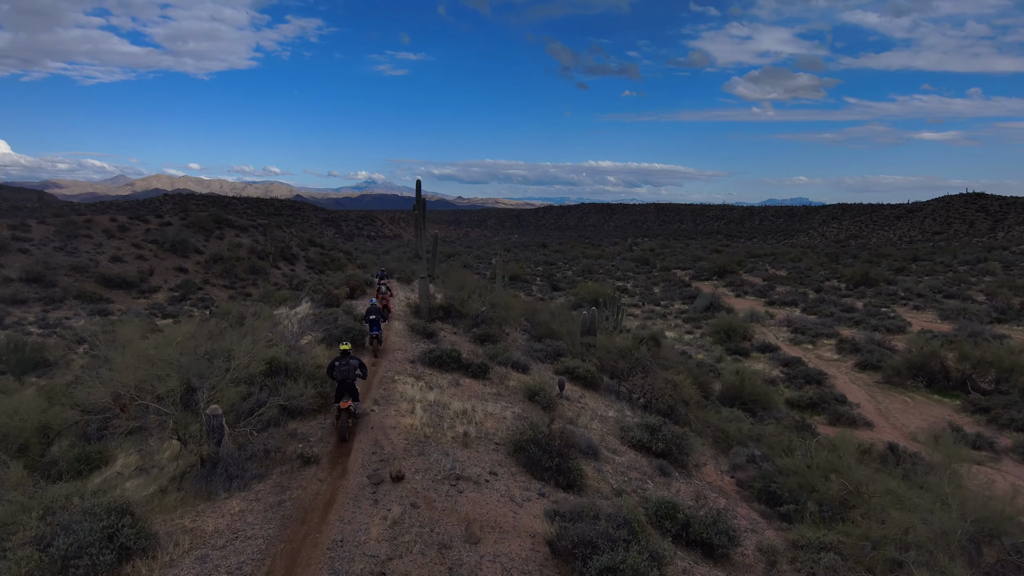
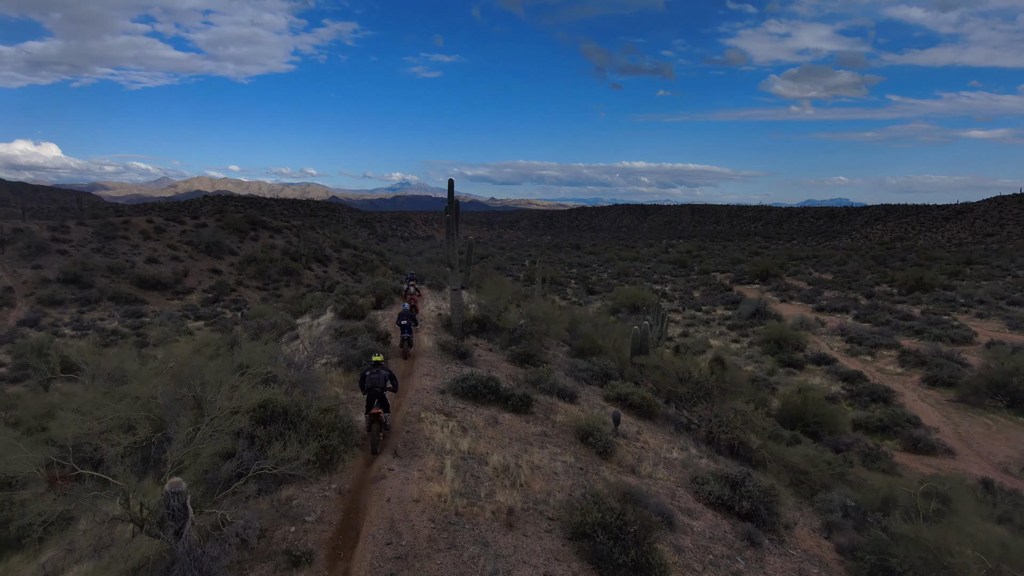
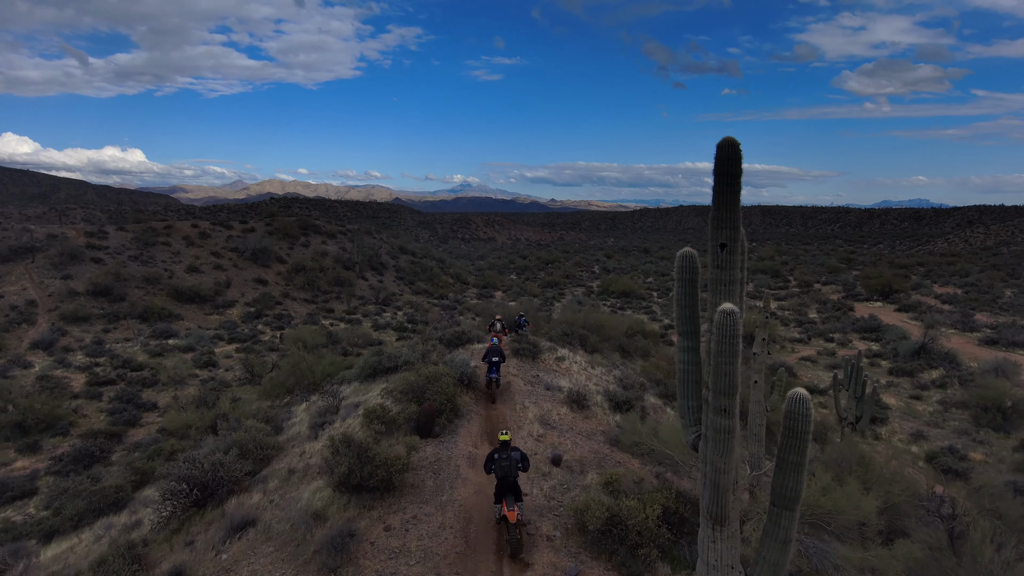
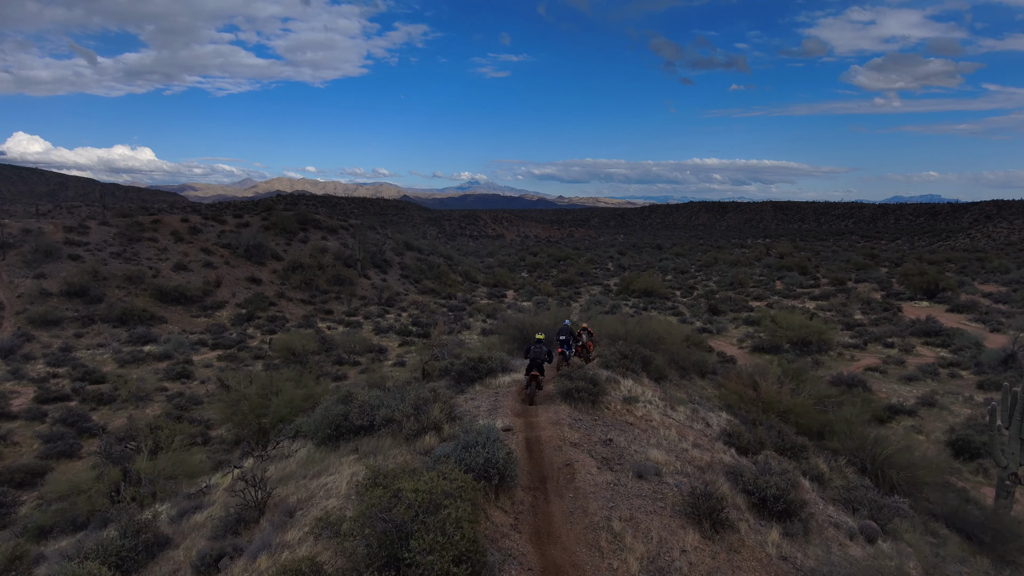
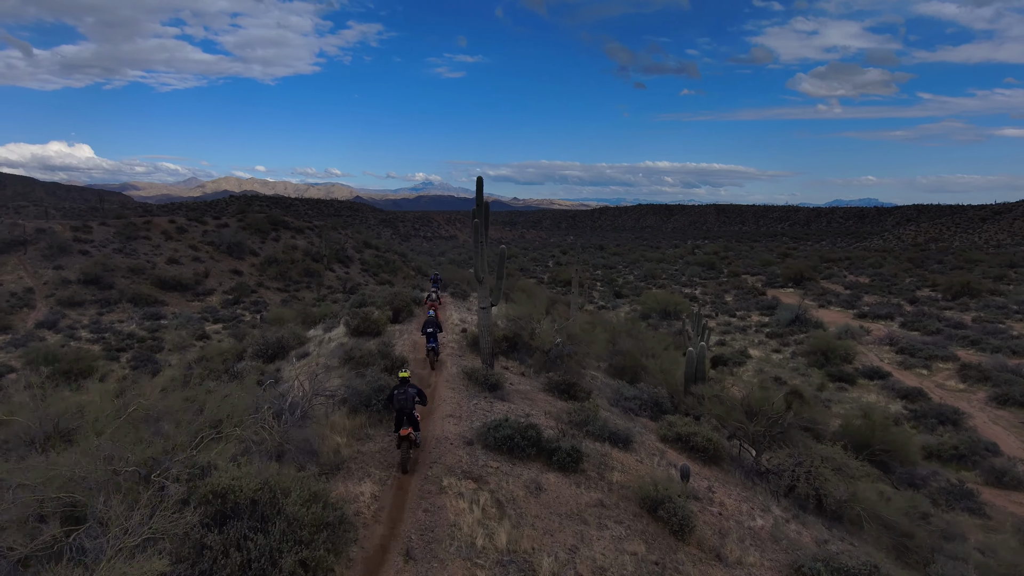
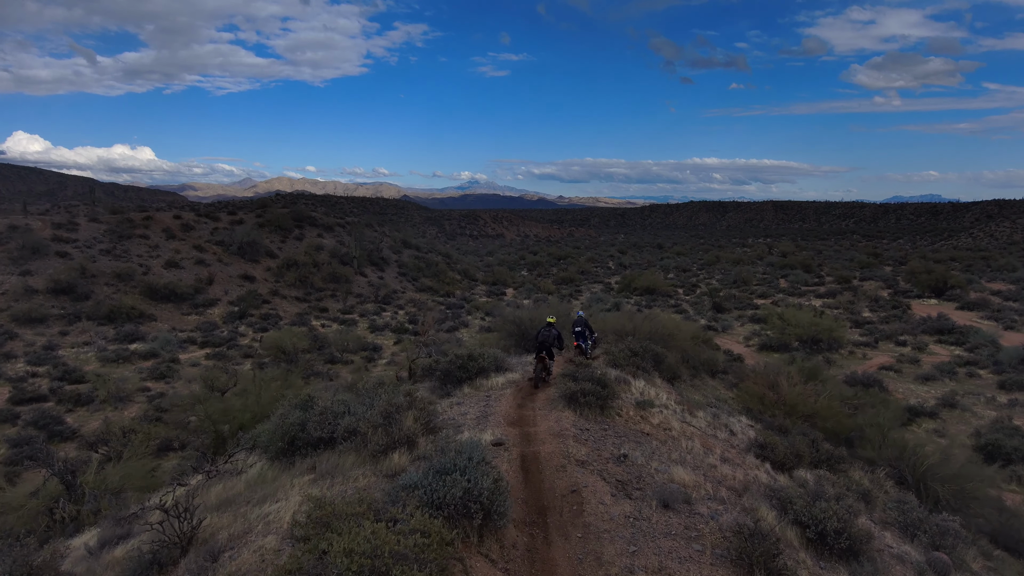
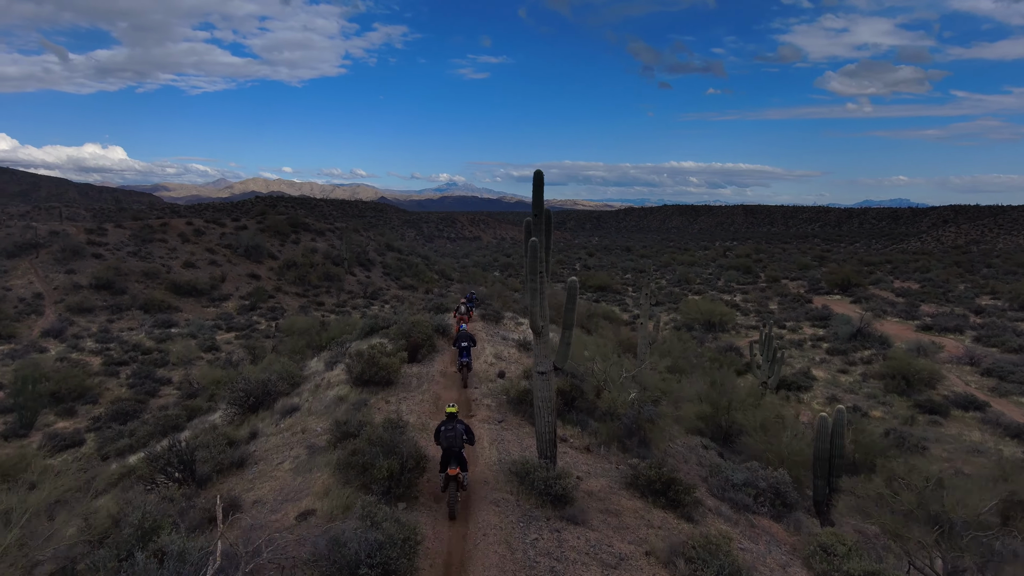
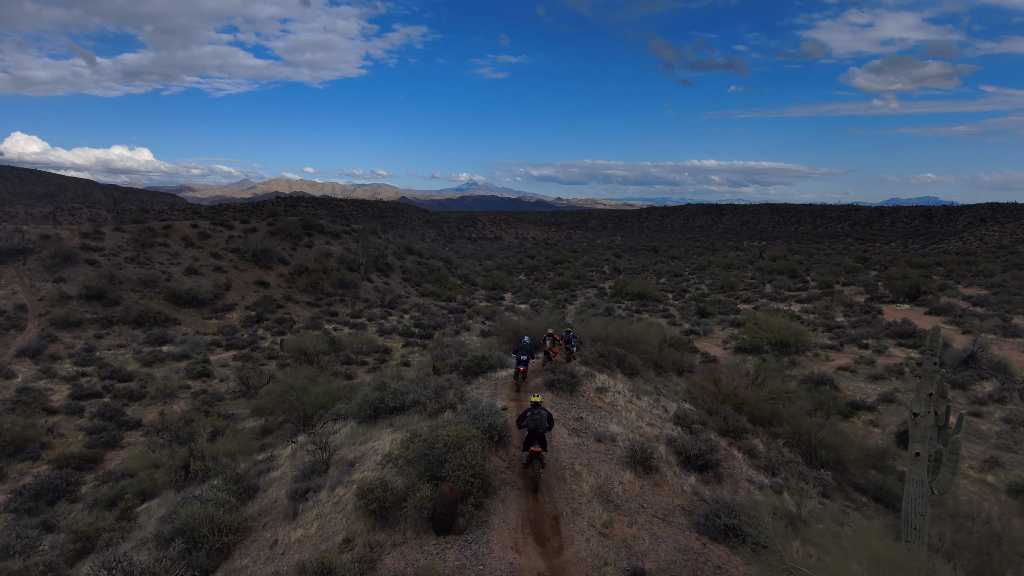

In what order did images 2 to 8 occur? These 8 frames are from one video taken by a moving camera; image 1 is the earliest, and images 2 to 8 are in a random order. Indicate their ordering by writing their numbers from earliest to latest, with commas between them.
2, 5, 7, 3, 8, 4, 6
